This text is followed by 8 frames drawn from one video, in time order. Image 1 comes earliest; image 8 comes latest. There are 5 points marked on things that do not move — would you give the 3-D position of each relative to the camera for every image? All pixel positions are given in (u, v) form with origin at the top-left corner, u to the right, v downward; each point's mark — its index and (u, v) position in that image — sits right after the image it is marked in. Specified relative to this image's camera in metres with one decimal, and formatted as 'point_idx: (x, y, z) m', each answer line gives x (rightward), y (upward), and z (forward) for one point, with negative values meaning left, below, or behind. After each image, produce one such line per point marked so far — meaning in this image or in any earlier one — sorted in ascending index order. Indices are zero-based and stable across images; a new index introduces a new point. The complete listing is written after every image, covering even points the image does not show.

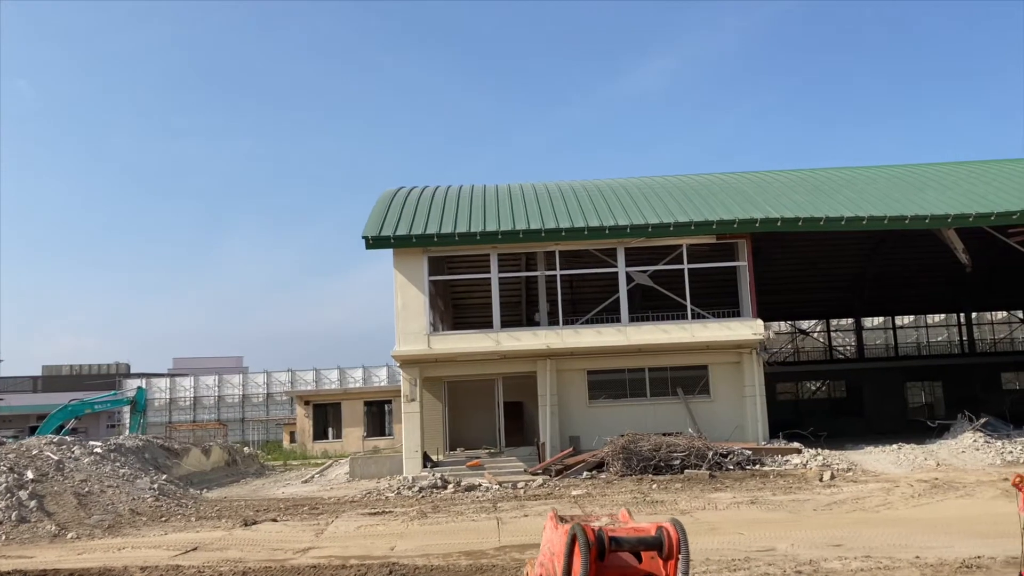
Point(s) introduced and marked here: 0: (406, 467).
0: (-2.4, -4.1, +16.8) m
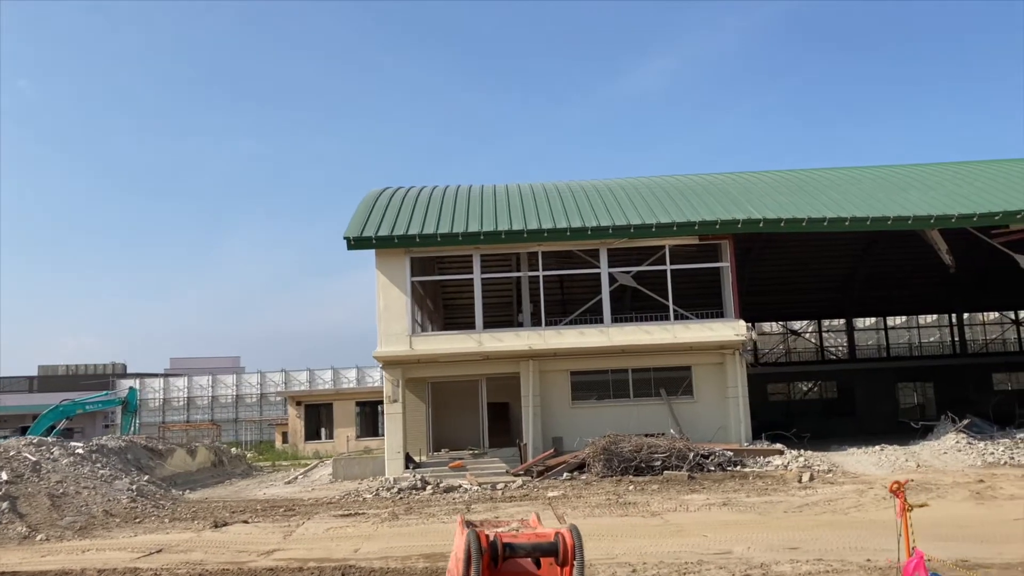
0: (-2.9, -4.2, +16.8) m
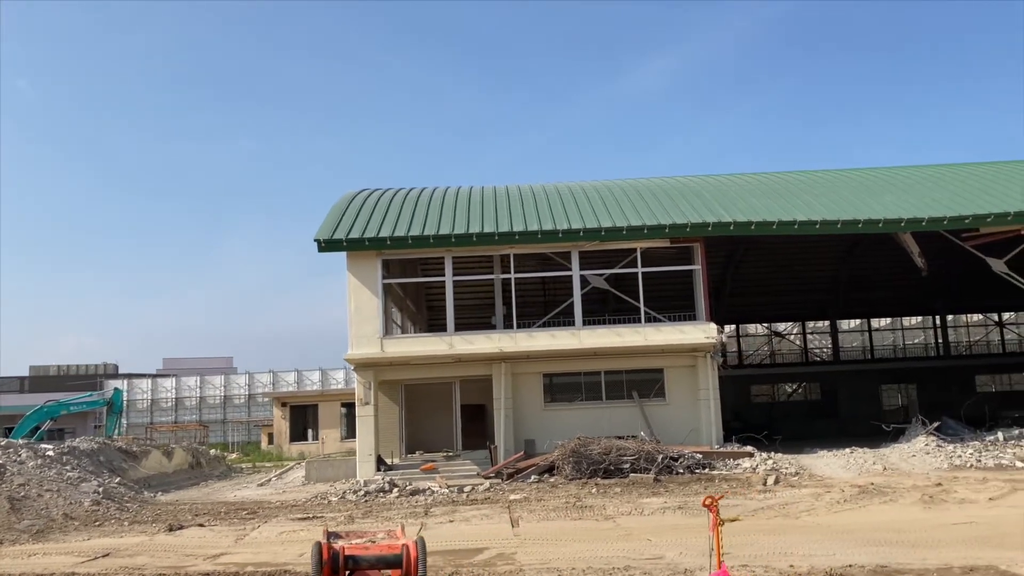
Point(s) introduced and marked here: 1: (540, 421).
0: (-3.5, -4.2, +16.8) m
1: (+0.7, -3.2, +17.4) m
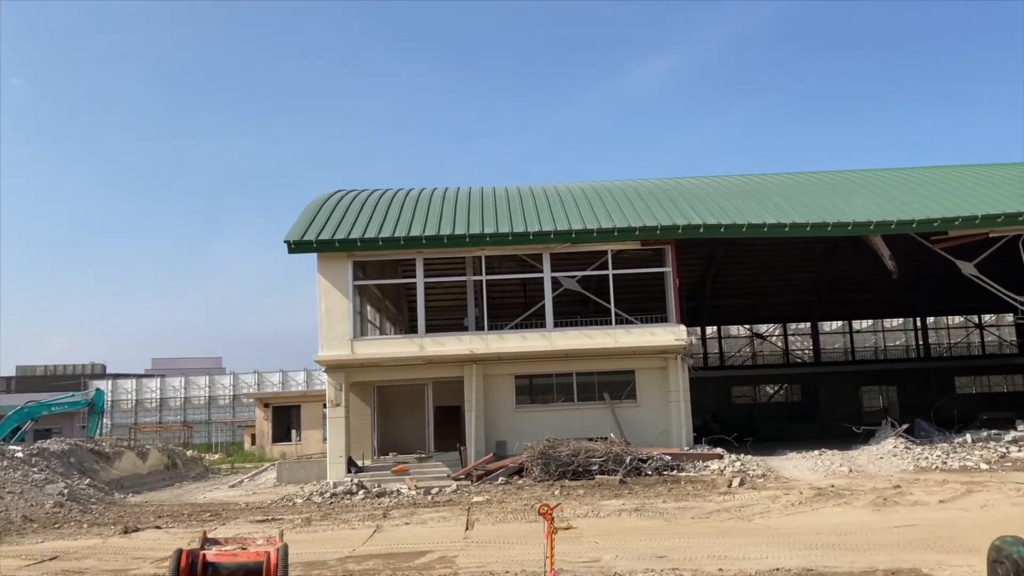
0: (-4.2, -4.2, +16.8) m
1: (0.0, -3.2, +17.4) m
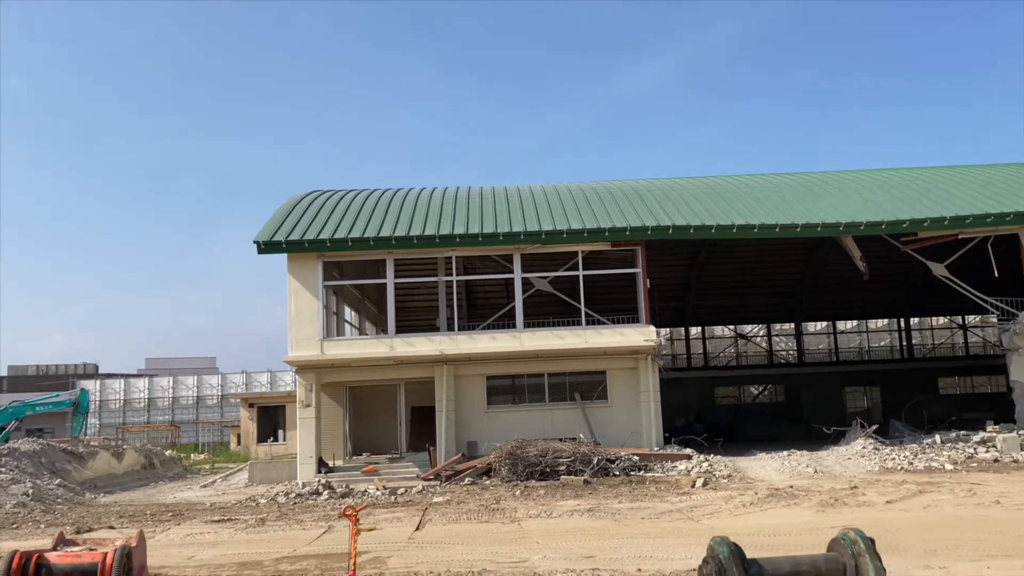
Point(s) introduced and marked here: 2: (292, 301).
0: (-4.9, -4.3, +16.8) m
1: (-0.7, -3.2, +17.4) m
2: (-5.1, -0.3, +16.8) m
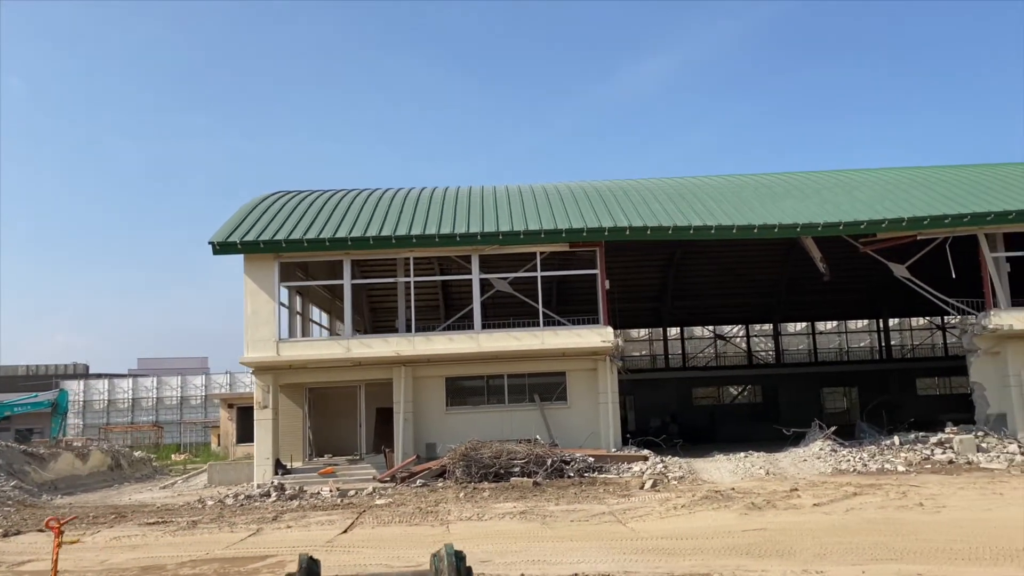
0: (-5.9, -4.3, +16.7) m
1: (-1.7, -3.3, +17.4) m
2: (-6.1, -0.3, +16.8) m
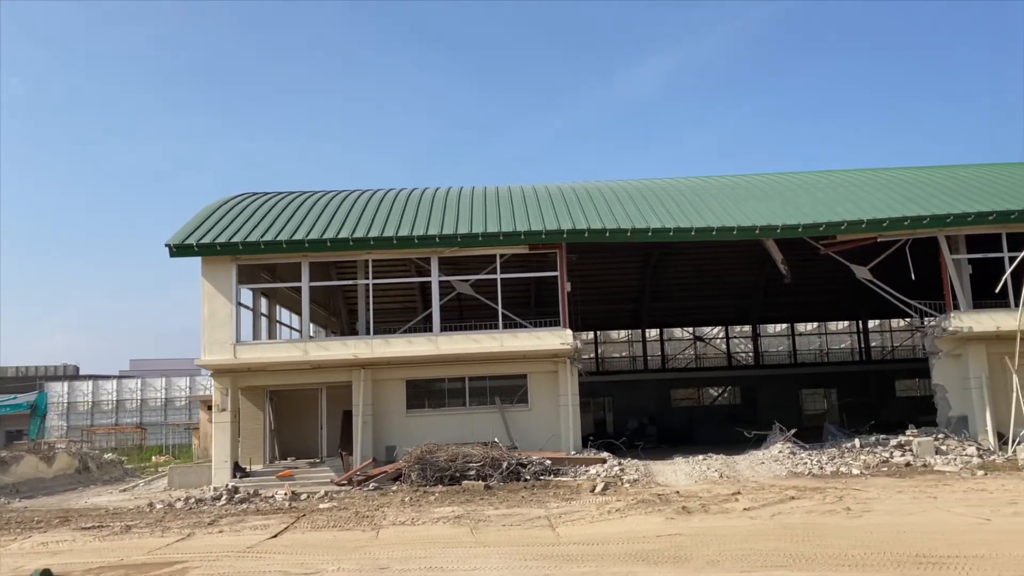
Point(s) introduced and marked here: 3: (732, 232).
0: (-6.8, -4.3, +16.7) m
1: (-2.6, -3.3, +17.3) m
2: (-7.0, -0.4, +16.7) m
3: (+5.1, +1.3, +16.7) m
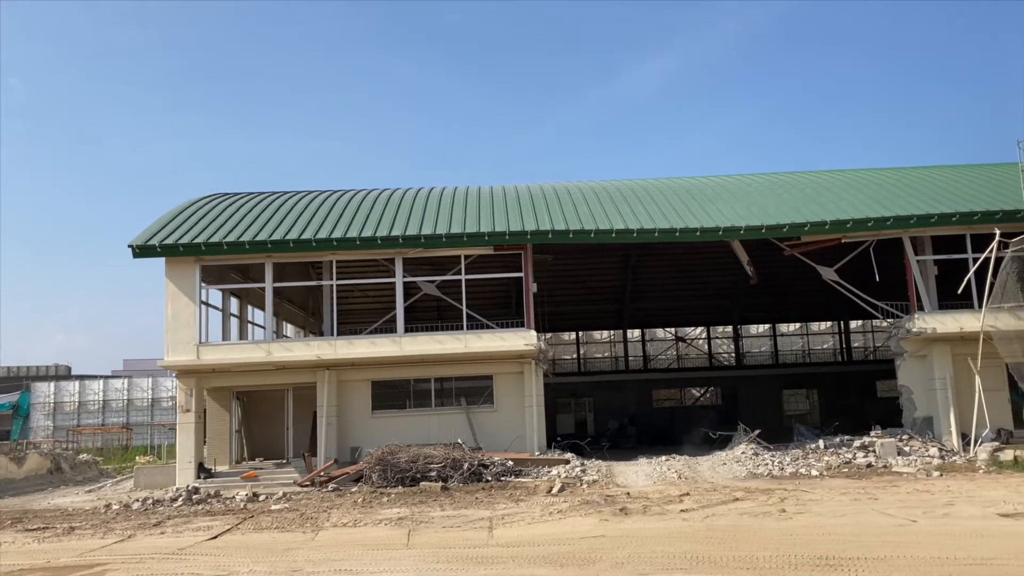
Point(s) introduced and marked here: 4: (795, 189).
0: (-7.7, -4.4, +16.7) m
1: (-3.5, -3.3, +17.3) m
2: (-7.8, -0.4, +16.7) m
3: (+4.2, +1.3, +16.7) m
4: (+7.2, +2.5, +18.6) m
